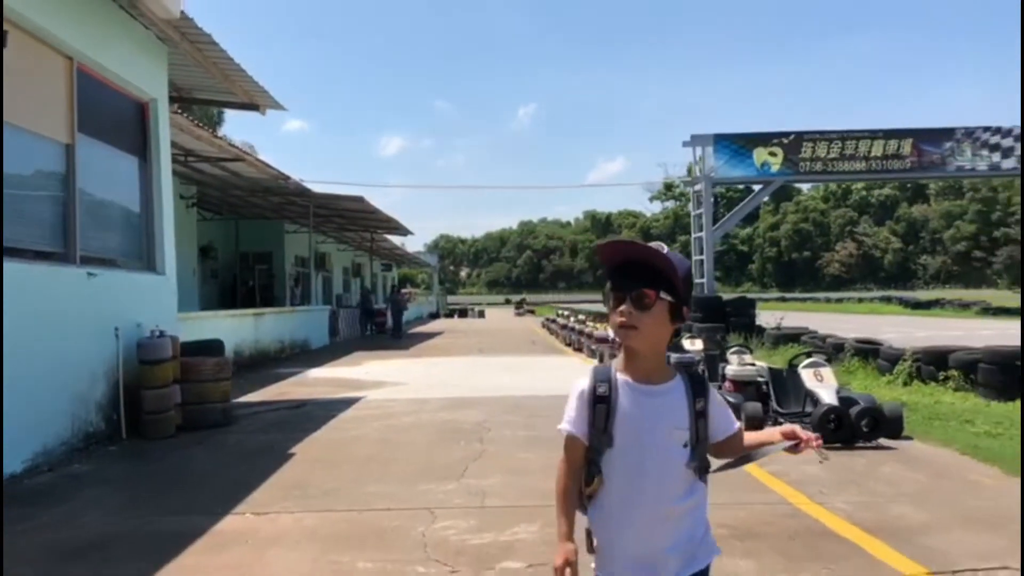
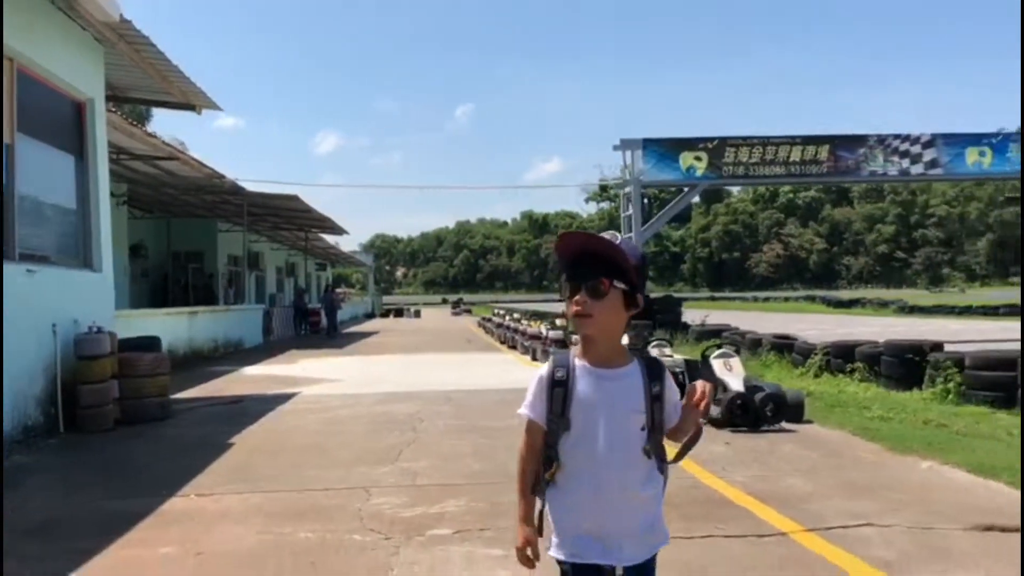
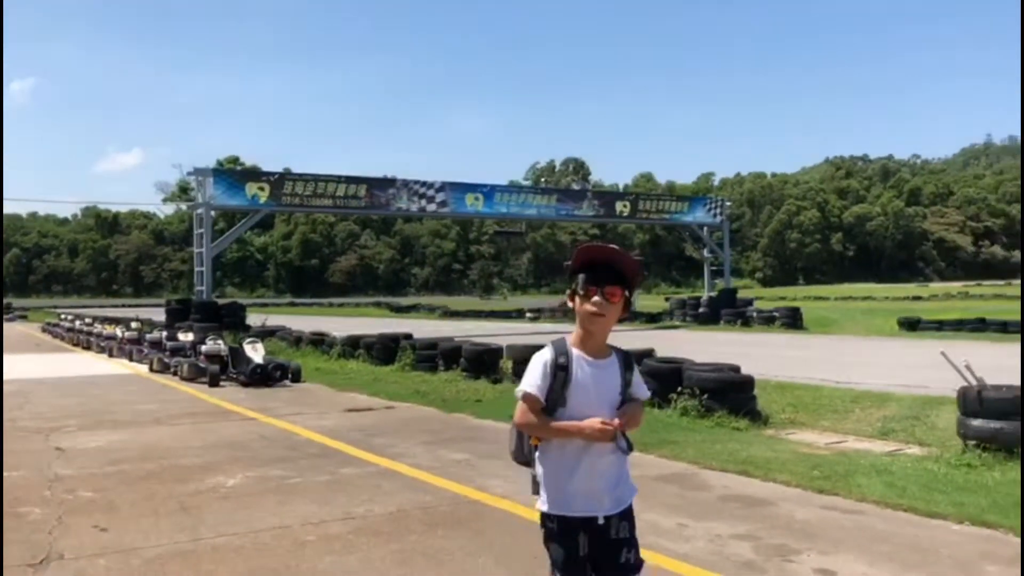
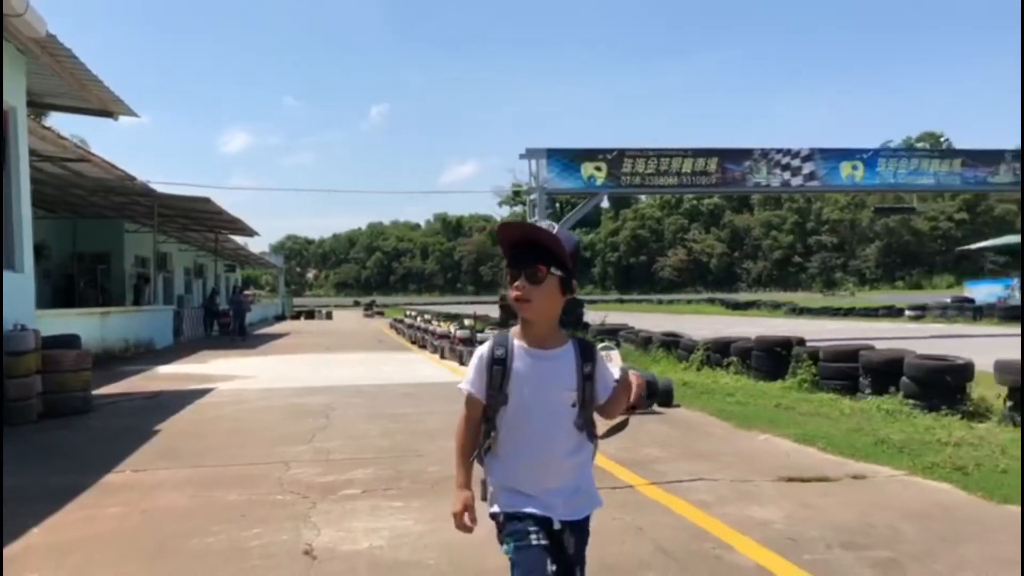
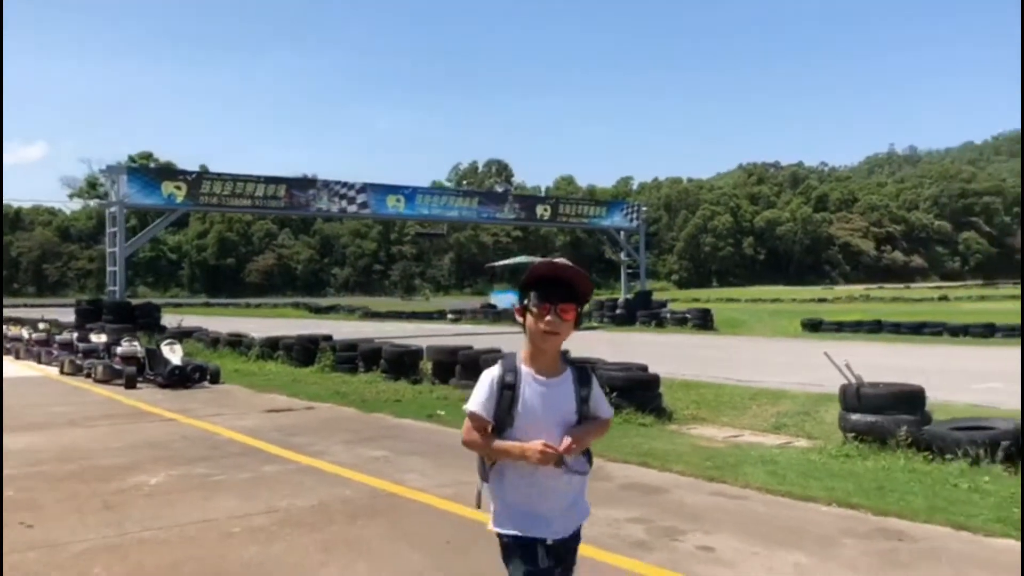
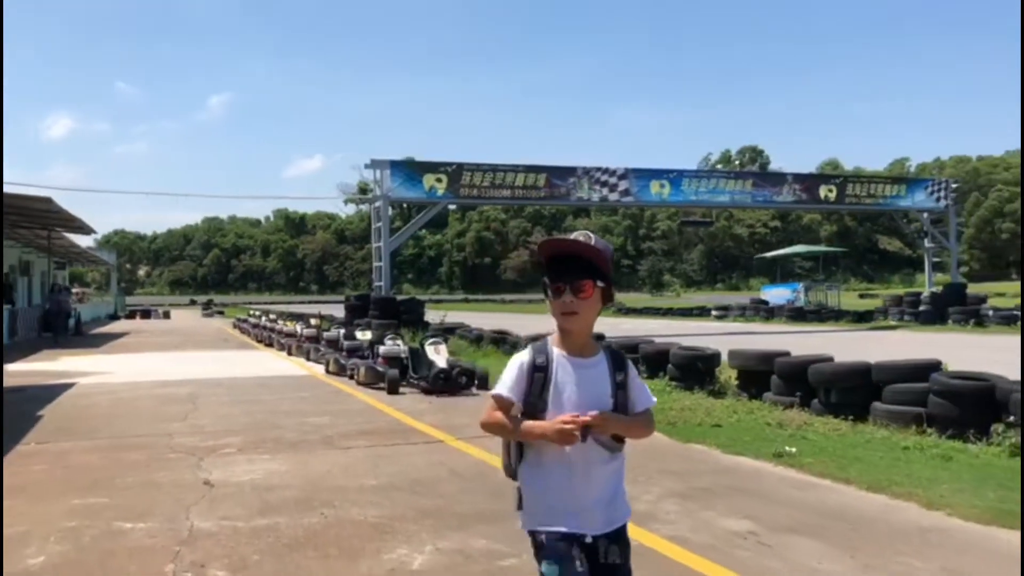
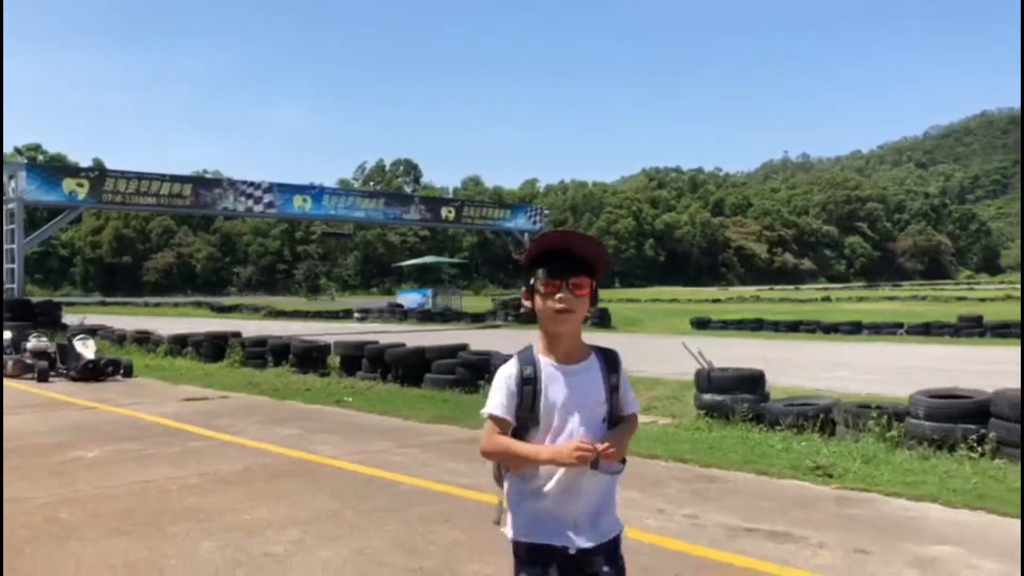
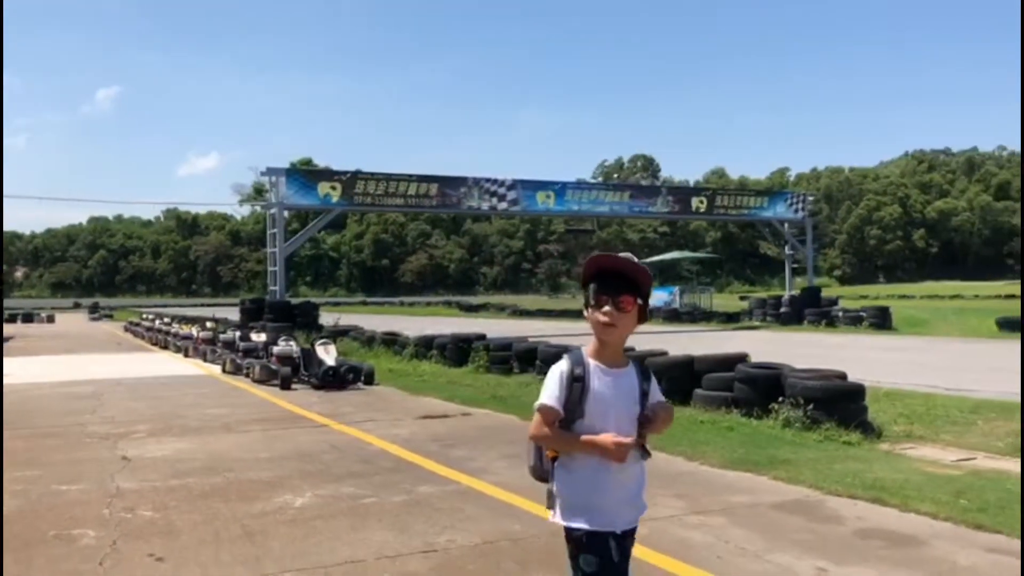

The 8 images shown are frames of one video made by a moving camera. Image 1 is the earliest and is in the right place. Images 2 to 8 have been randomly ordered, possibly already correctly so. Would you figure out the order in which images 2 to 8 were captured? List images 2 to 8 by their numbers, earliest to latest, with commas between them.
2, 4, 6, 8, 3, 5, 7
